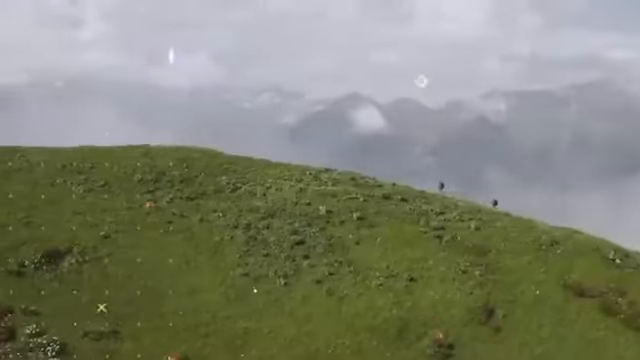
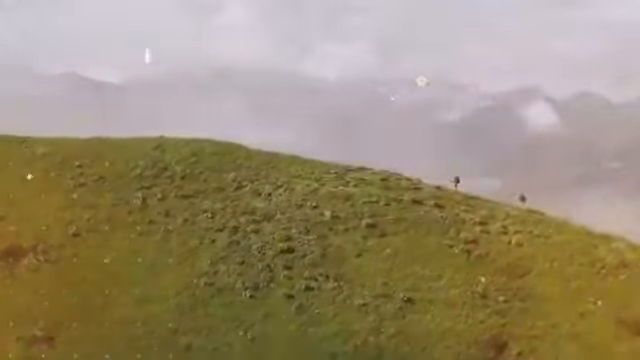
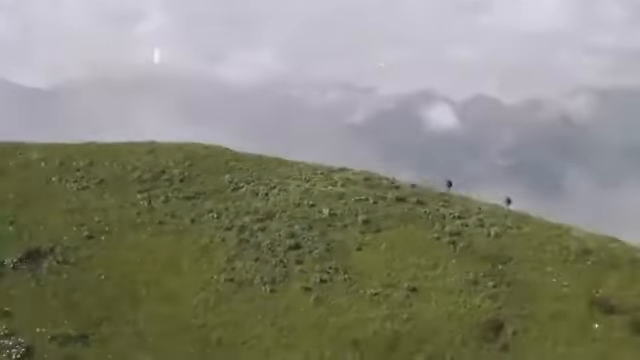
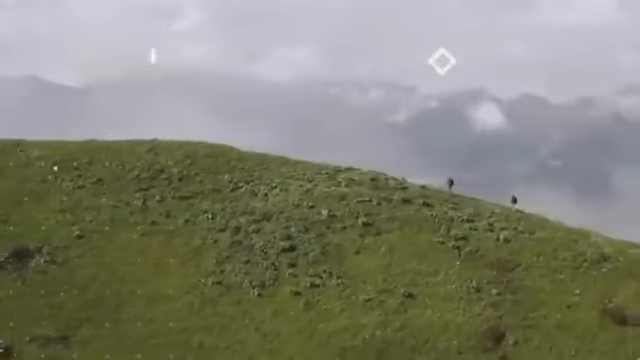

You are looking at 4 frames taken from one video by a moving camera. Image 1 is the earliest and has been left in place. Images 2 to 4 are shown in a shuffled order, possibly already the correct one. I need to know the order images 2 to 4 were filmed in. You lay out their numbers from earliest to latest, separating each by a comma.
3, 4, 2
